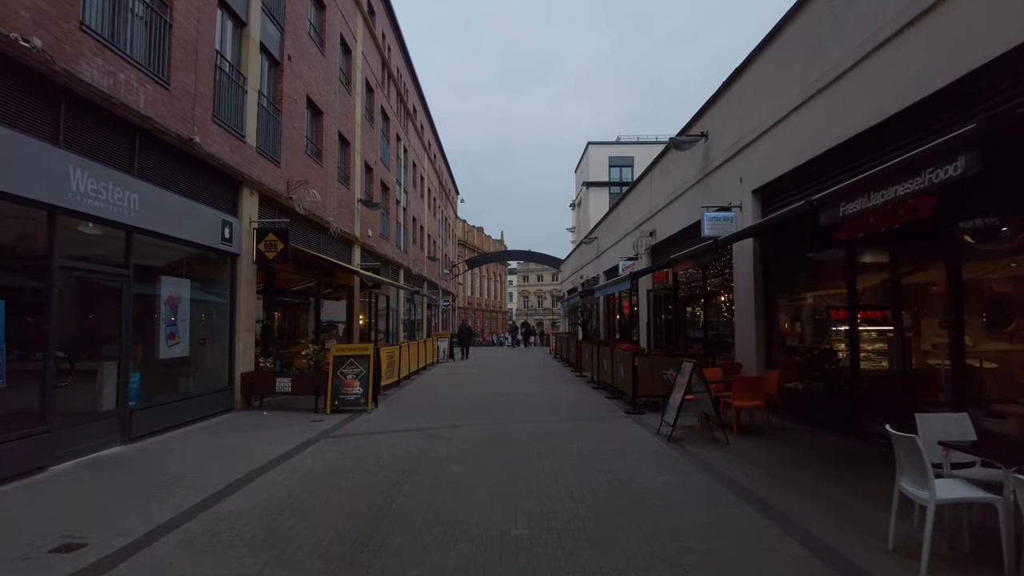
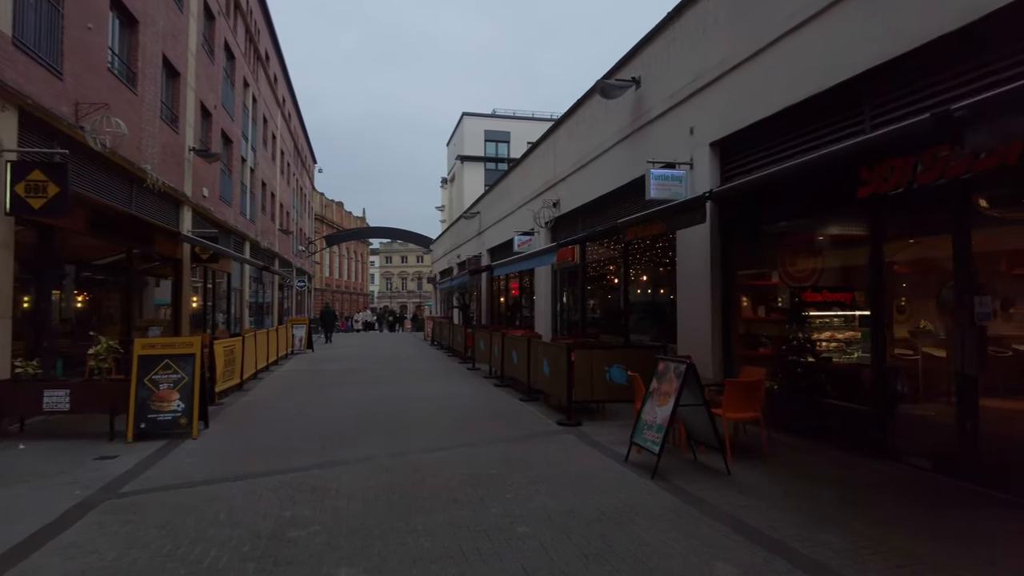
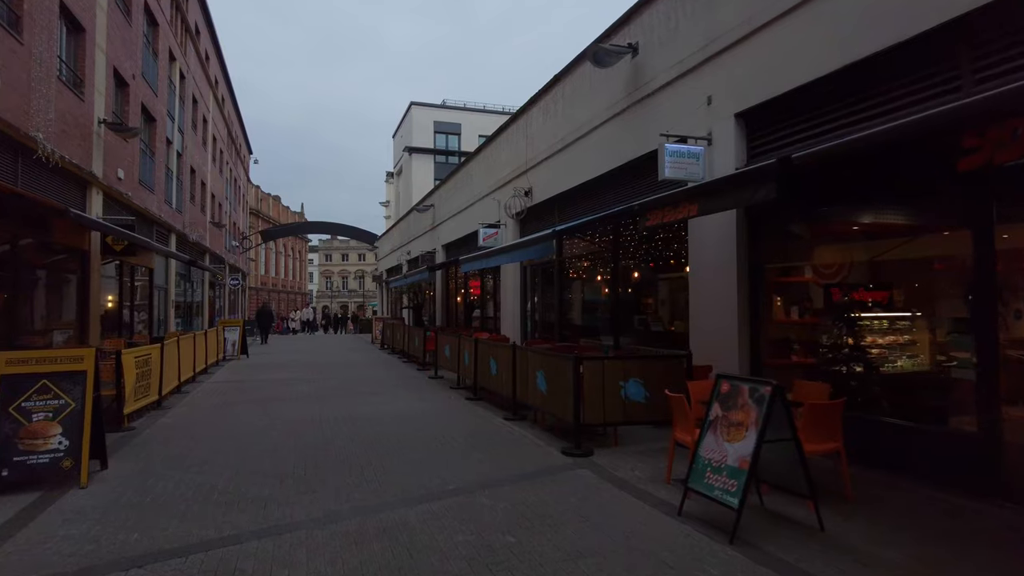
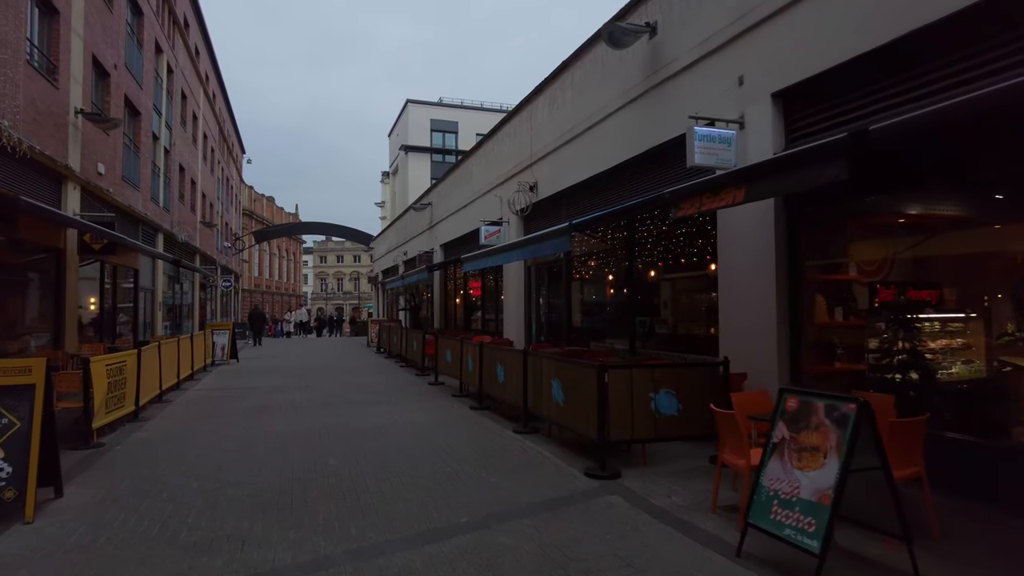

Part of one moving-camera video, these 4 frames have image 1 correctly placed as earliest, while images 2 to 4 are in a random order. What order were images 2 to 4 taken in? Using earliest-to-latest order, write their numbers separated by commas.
2, 3, 4
